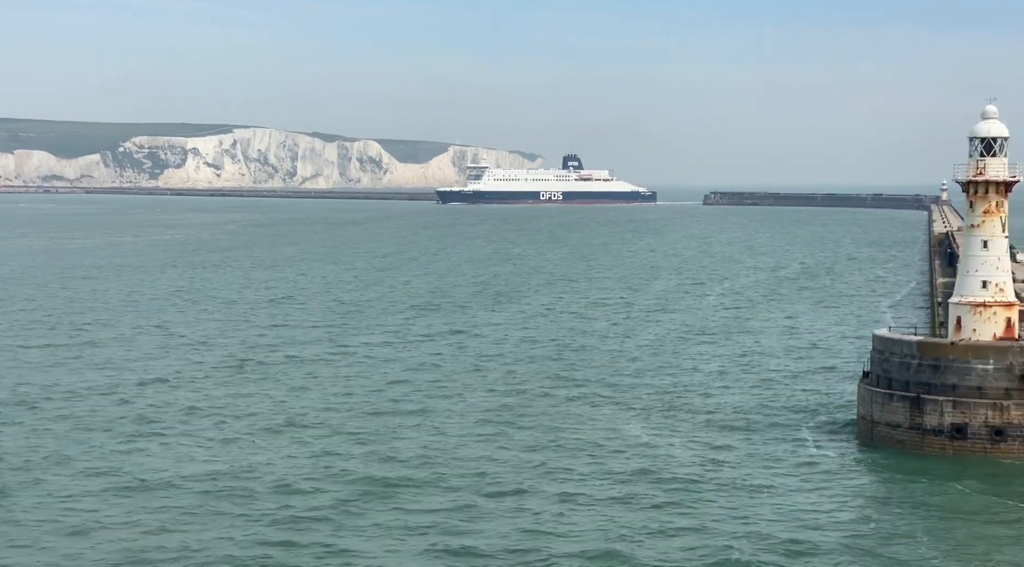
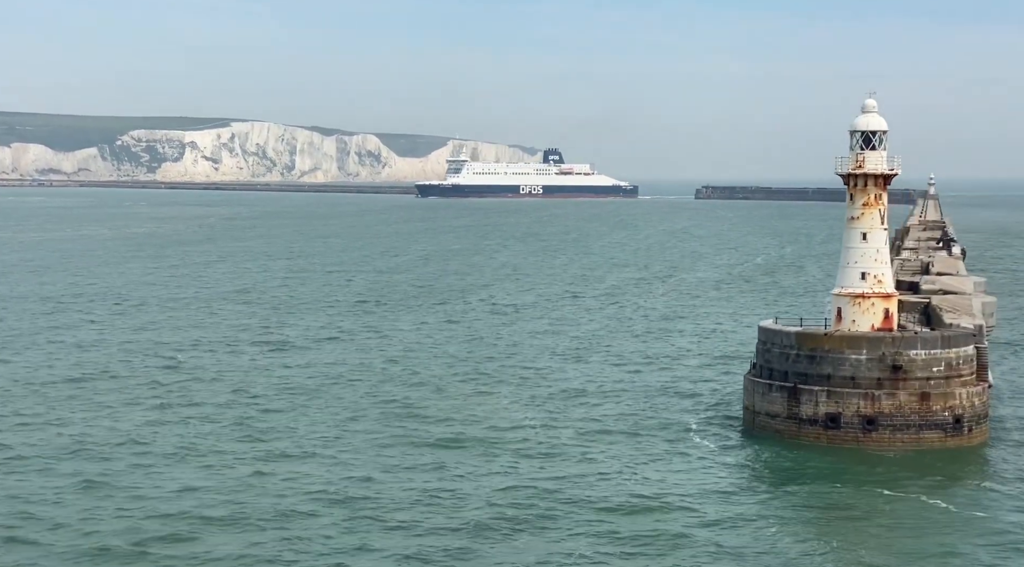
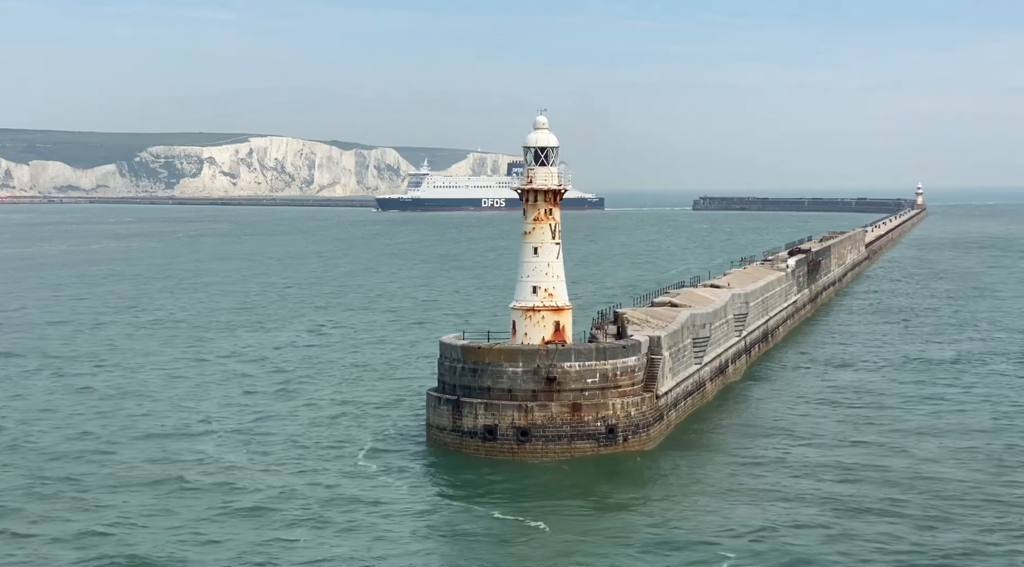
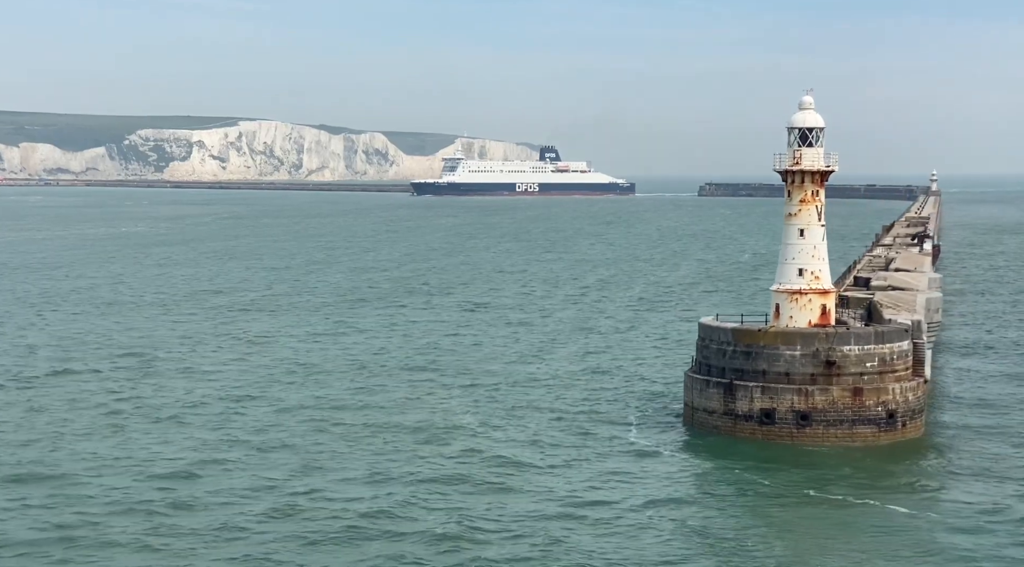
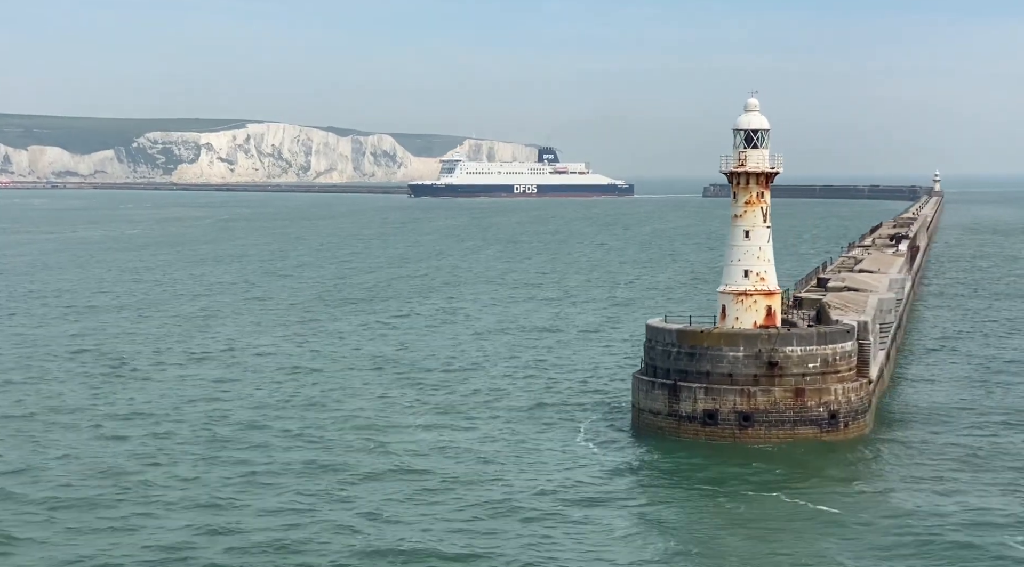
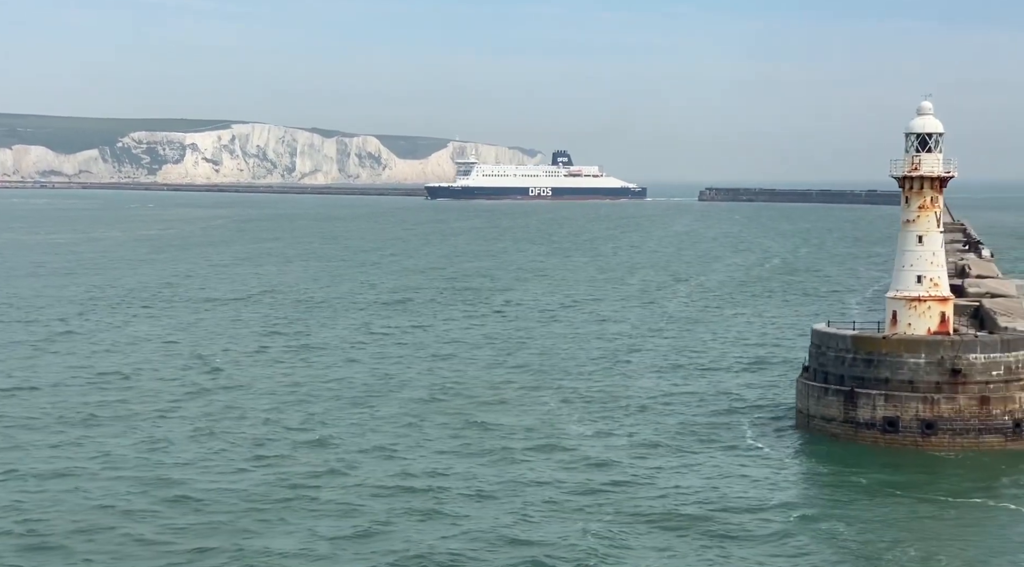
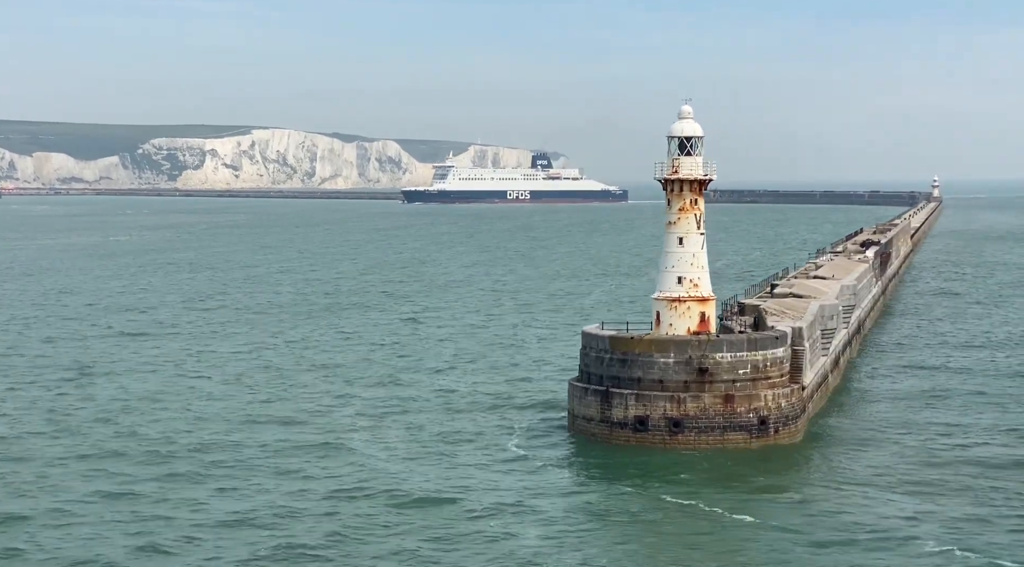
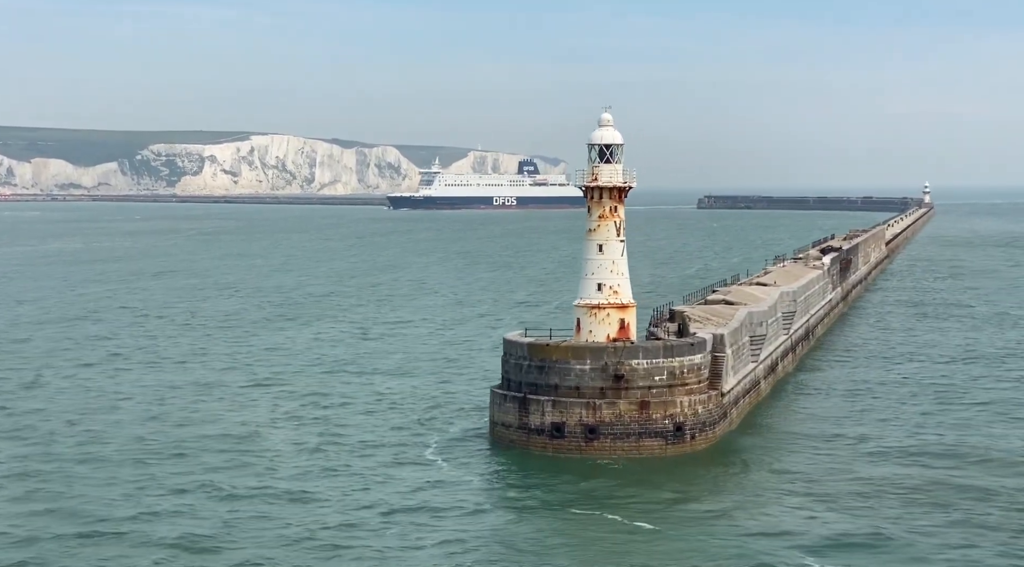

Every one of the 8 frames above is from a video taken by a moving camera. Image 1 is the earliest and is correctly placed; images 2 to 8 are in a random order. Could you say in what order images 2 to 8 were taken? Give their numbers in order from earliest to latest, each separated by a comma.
6, 2, 4, 5, 7, 8, 3
